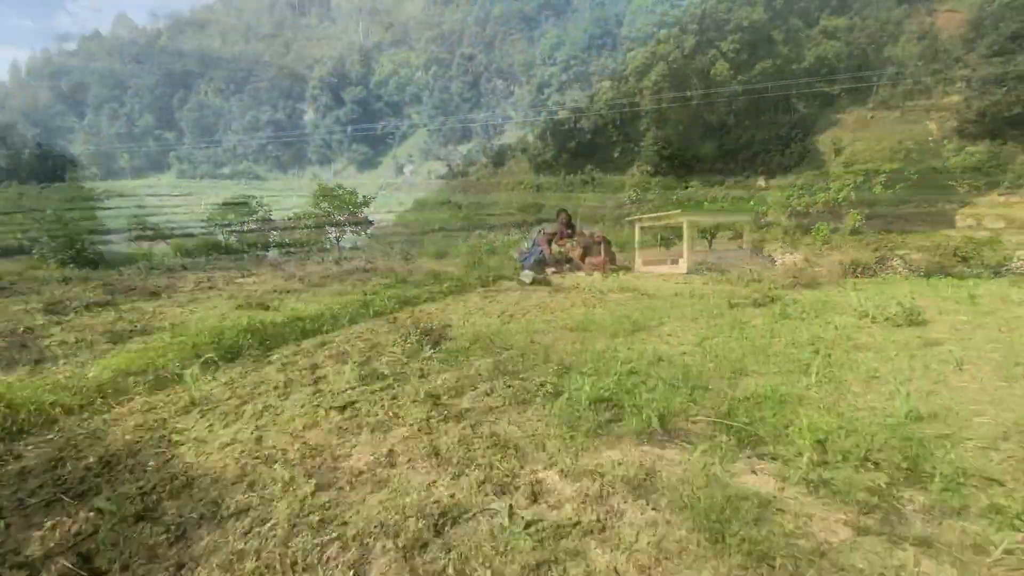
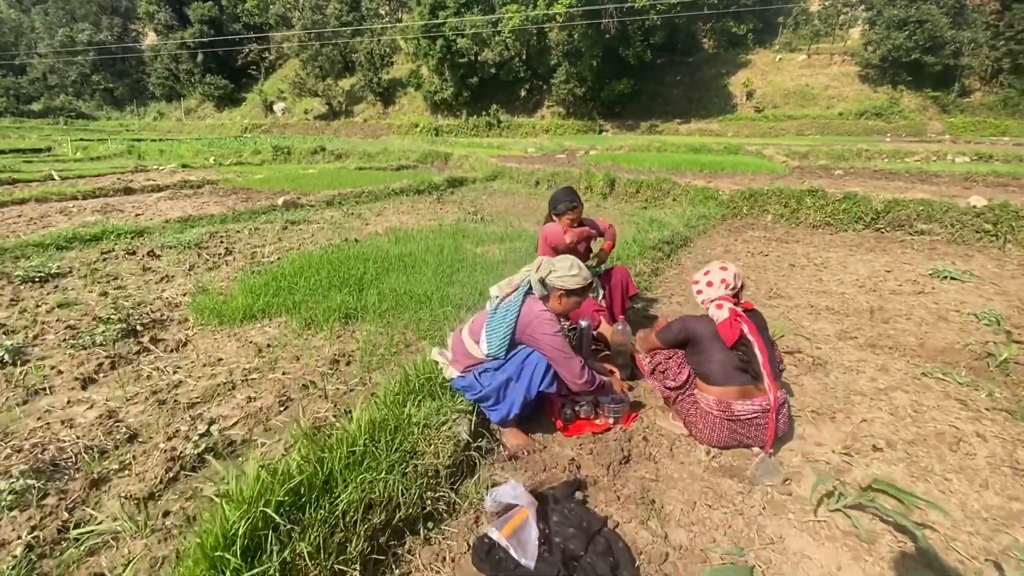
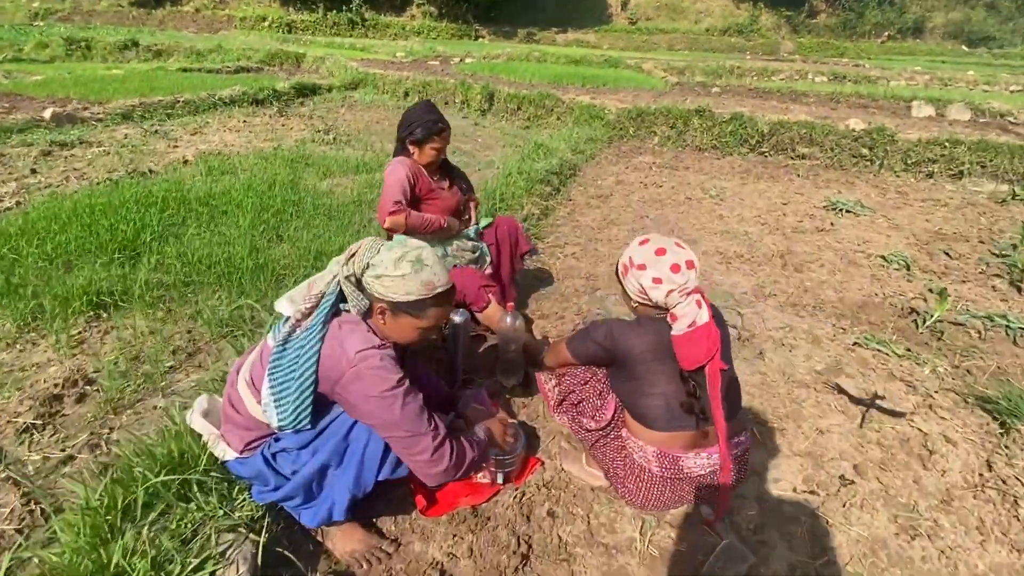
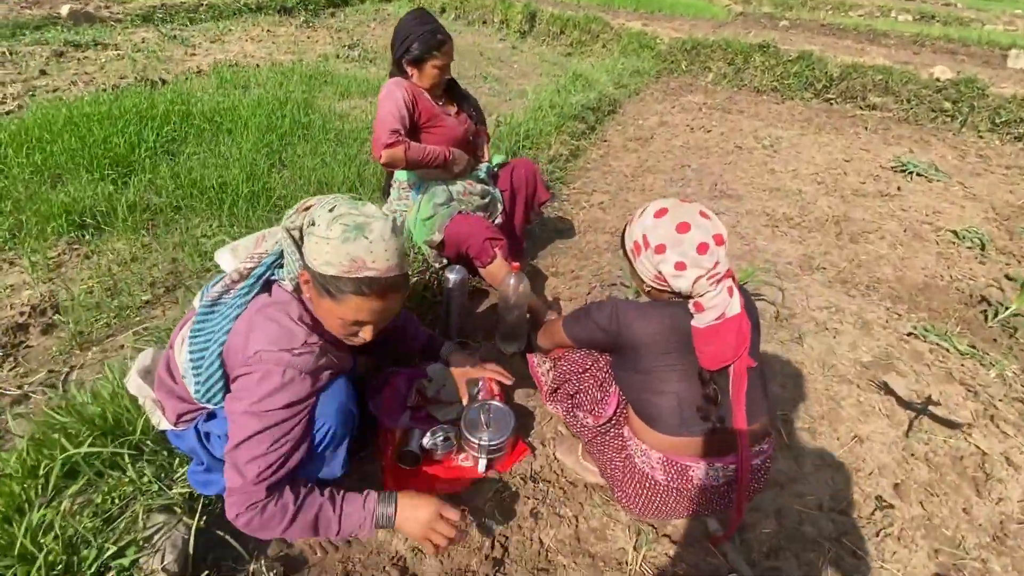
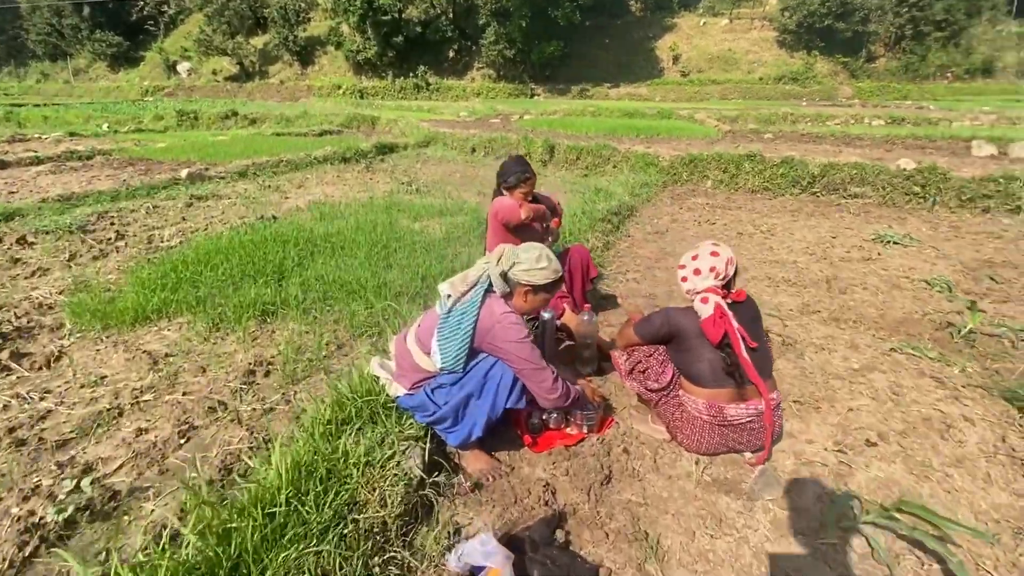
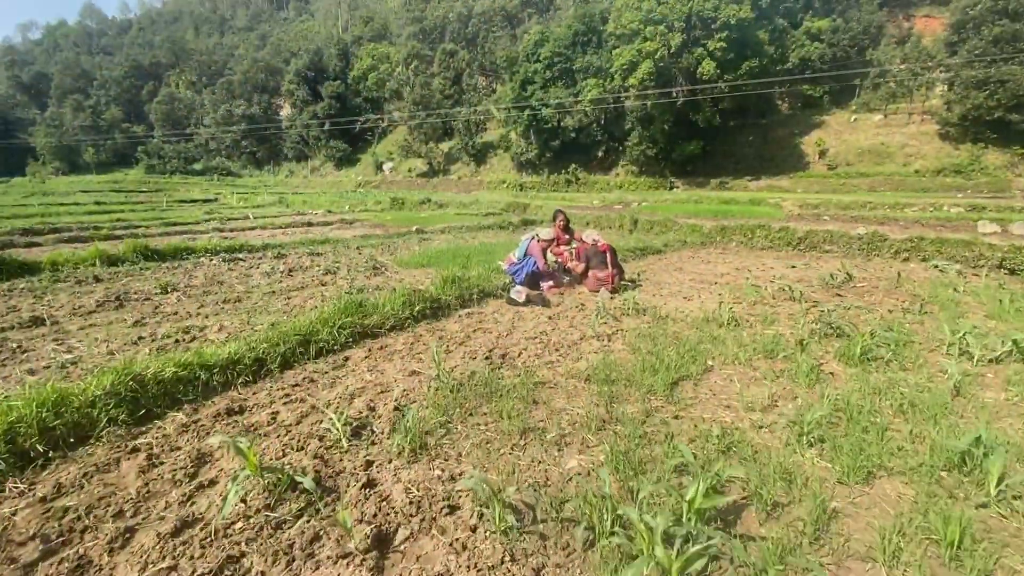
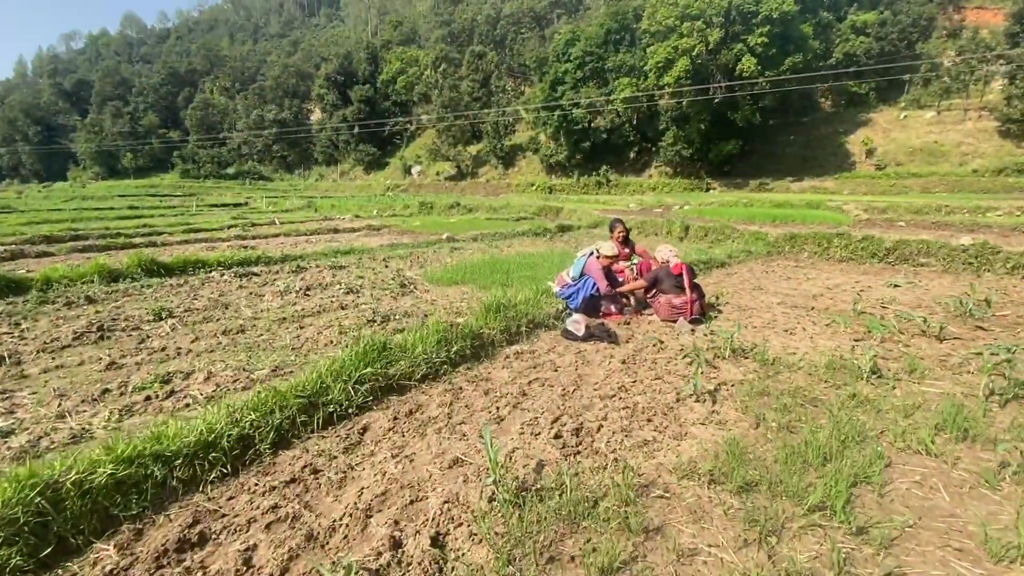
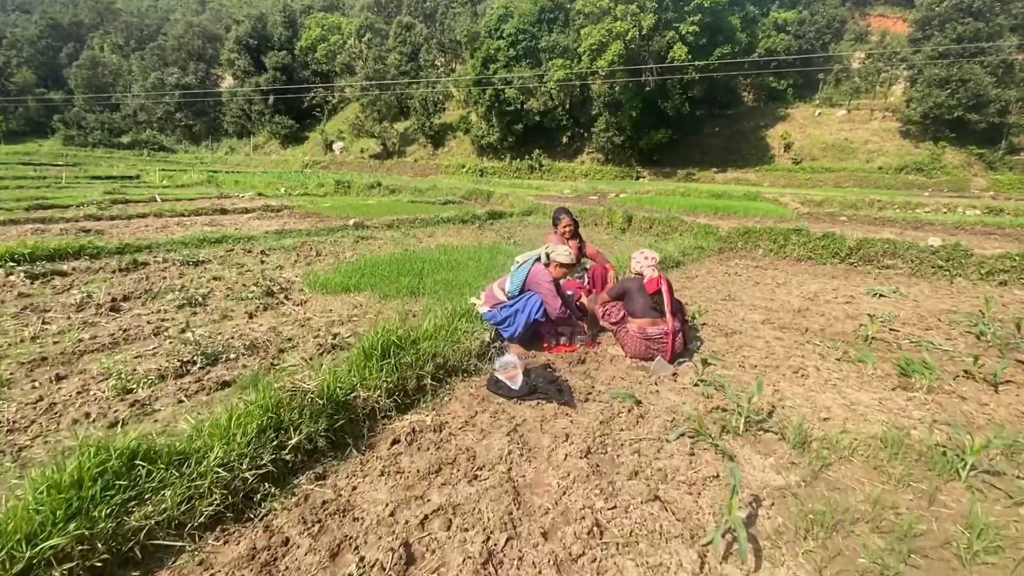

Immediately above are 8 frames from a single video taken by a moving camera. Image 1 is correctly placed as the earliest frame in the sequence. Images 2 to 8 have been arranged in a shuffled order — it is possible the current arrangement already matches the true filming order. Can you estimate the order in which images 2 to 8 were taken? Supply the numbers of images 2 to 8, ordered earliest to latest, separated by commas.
6, 7, 8, 2, 5, 3, 4
